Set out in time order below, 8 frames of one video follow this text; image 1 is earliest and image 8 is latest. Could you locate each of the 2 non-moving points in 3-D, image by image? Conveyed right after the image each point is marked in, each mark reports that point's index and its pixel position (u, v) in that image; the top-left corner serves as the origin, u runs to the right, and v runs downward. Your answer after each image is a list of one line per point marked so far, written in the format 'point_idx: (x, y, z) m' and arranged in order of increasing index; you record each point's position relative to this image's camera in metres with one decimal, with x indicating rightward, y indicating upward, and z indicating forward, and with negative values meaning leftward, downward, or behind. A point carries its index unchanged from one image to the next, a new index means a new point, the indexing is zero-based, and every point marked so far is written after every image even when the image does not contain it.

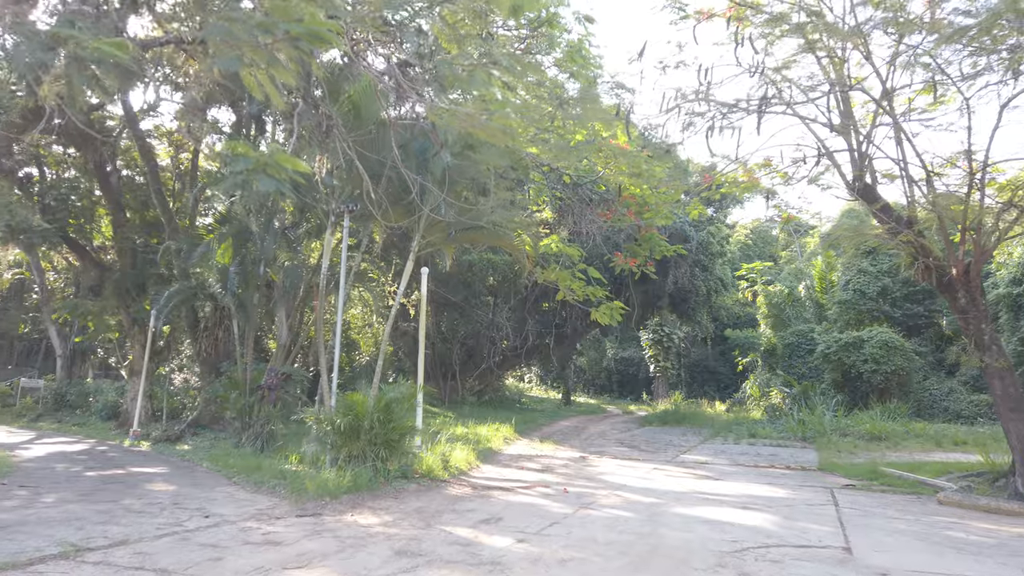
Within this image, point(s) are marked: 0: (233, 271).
0: (-6.1, +0.4, +16.2) m
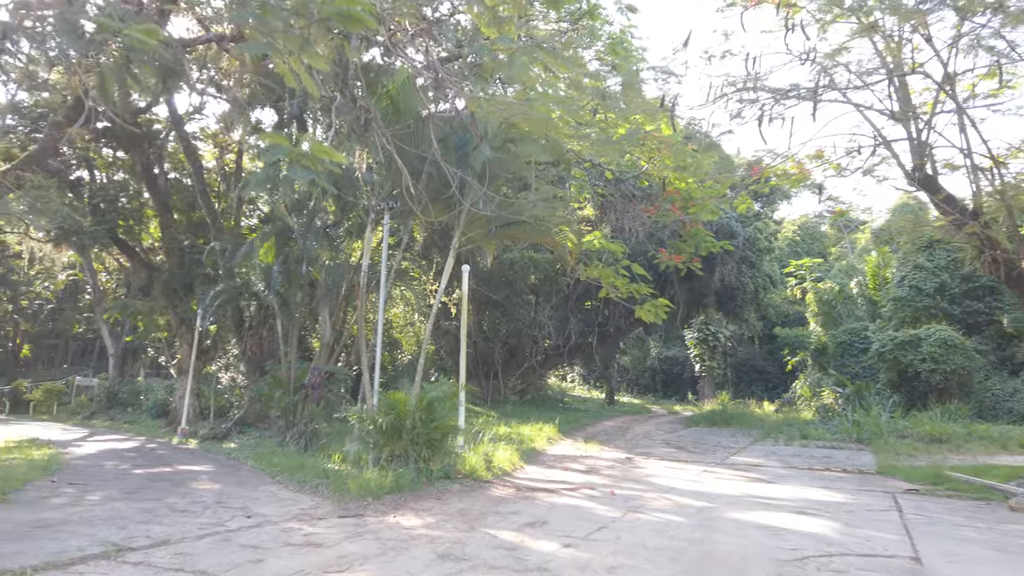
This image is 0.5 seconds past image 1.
0: (-5.2, +0.4, +16.2) m
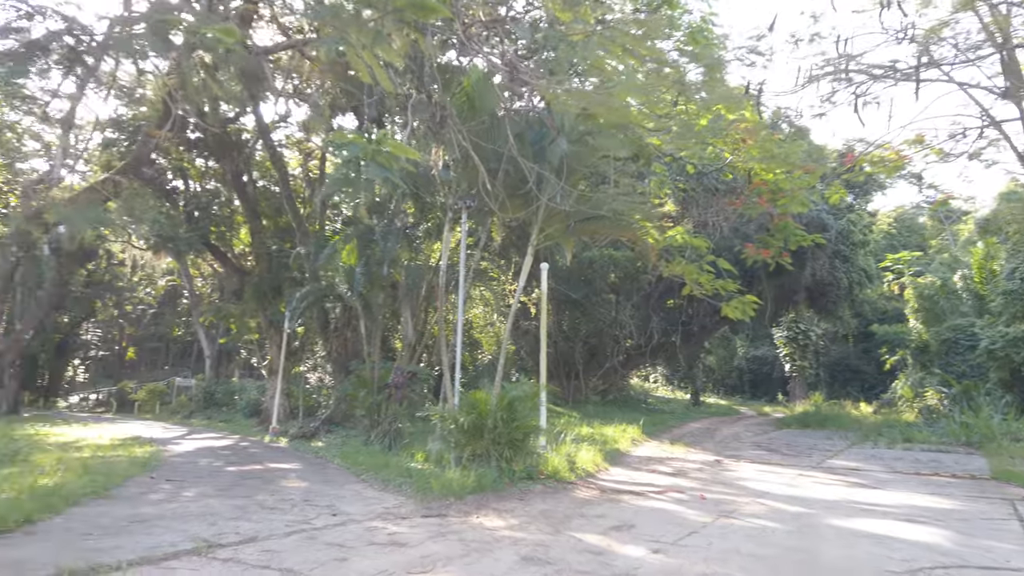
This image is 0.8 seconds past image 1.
0: (-3.4, +0.3, +16.5) m
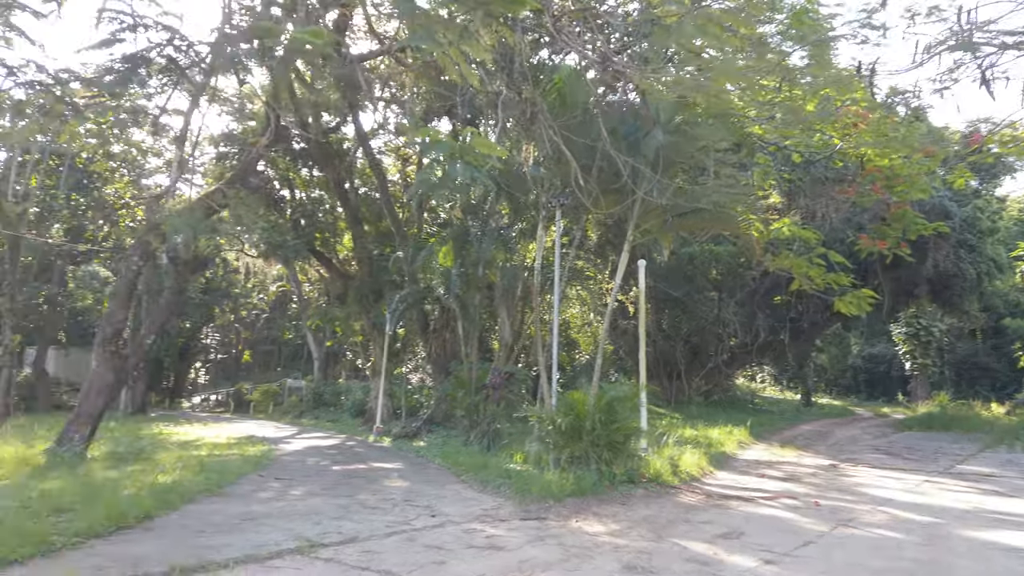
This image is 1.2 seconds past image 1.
0: (-1.3, +0.3, +16.6) m
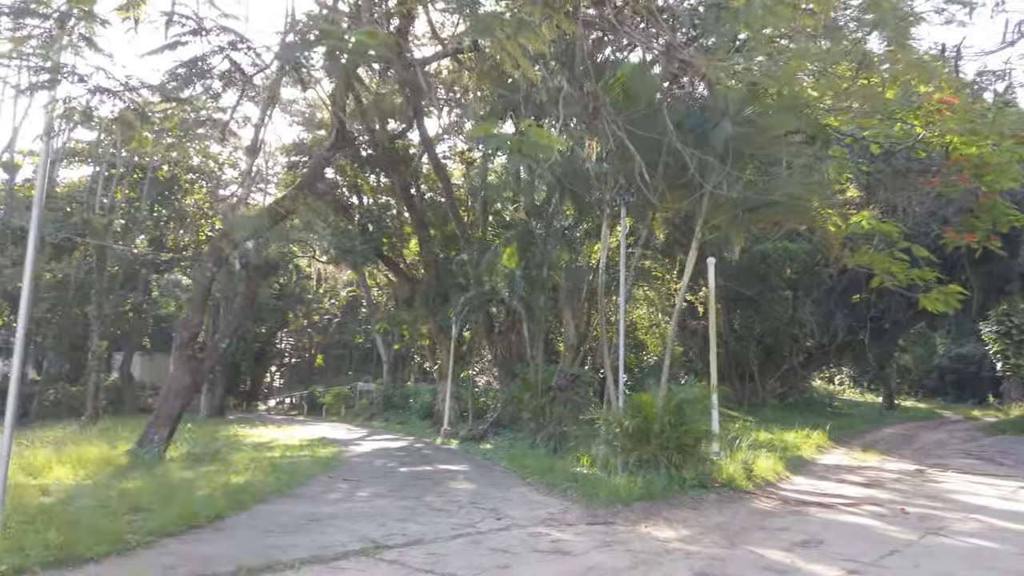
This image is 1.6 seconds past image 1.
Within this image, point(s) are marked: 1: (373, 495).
0: (+0.2, +0.3, +16.5) m
1: (-1.7, -2.5, +9.1) m
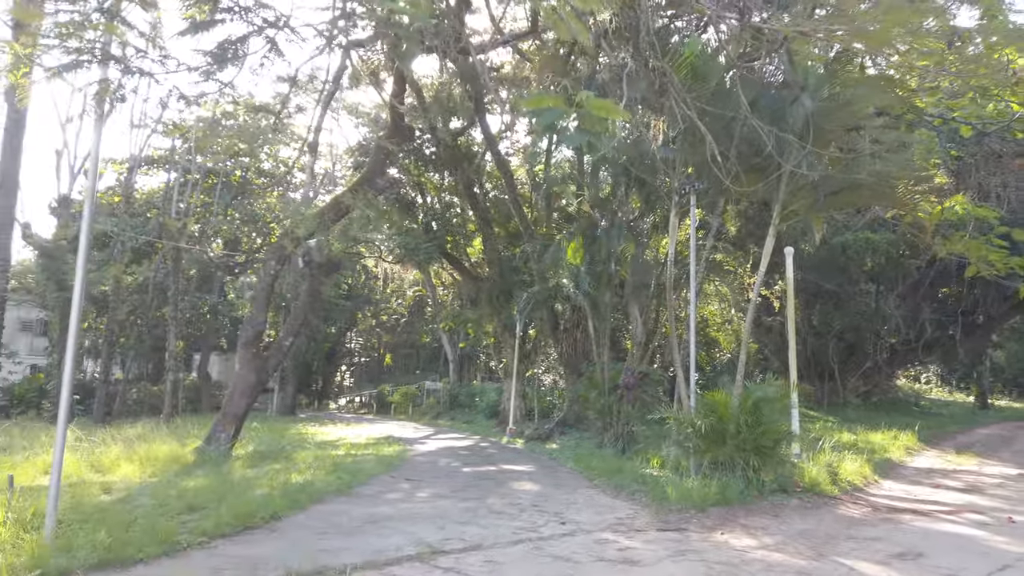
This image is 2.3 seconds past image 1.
0: (+1.6, +0.4, +16.1) m
1: (-0.9, -2.5, +8.9) m
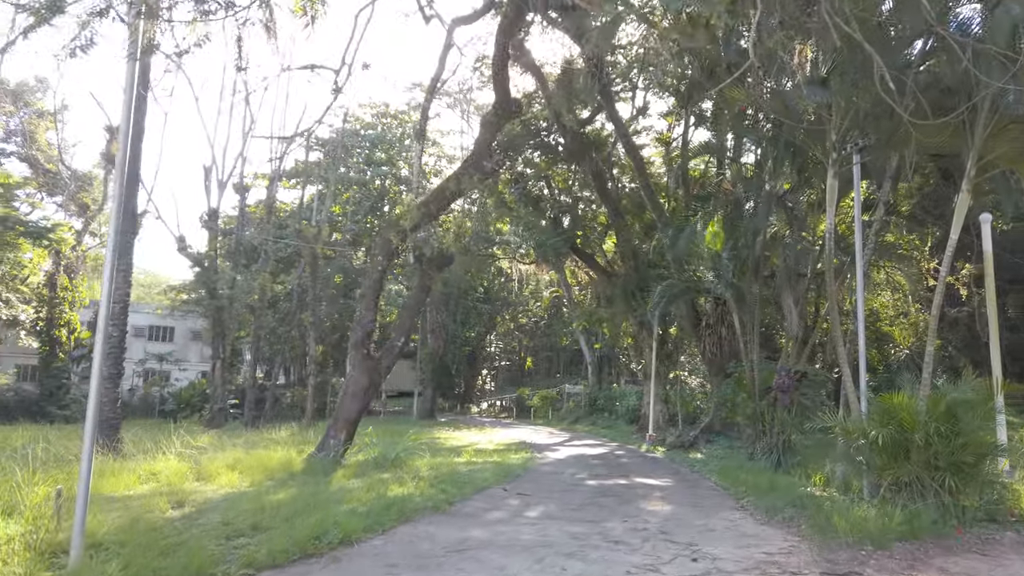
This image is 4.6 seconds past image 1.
0: (+4.1, +0.6, +14.2) m
1: (+0.3, -2.3, +7.6) m
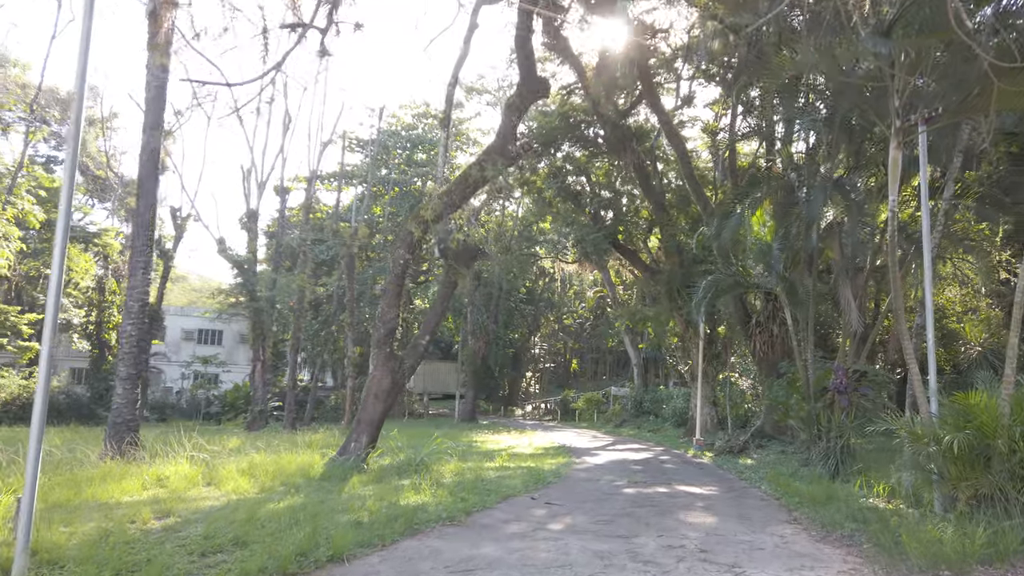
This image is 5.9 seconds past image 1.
0: (+4.7, +0.7, +13.2) m
1: (+0.5, -2.2, +6.9) m
